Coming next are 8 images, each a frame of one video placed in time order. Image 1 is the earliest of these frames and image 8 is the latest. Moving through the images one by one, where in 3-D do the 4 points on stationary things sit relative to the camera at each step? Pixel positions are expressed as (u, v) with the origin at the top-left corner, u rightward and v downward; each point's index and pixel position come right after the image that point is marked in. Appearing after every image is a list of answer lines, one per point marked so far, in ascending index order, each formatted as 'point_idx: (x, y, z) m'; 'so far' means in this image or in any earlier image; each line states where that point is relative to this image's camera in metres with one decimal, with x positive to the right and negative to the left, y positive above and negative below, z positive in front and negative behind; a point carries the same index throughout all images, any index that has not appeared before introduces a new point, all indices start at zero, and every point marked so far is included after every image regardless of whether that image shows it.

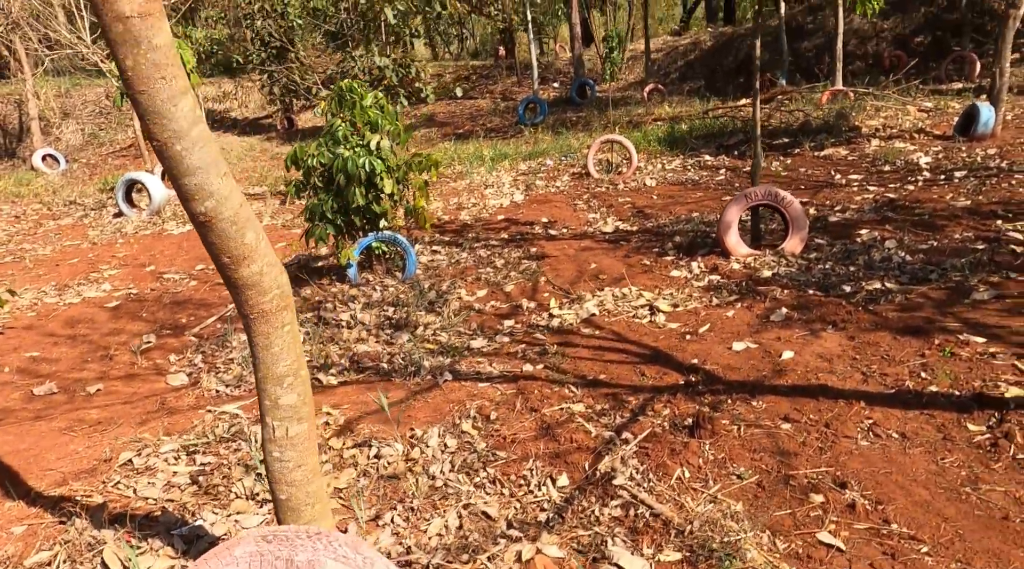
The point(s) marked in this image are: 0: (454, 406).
0: (-0.3, -0.6, +4.9) m
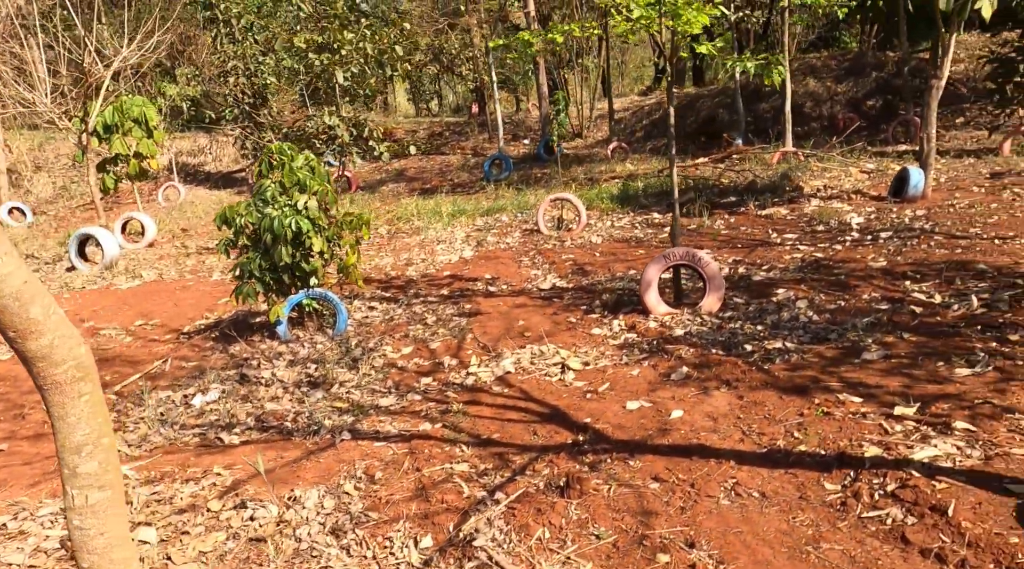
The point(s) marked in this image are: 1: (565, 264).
0: (-0.9, -1.0, +4.9) m
1: (+0.7, +0.2, +7.8) m
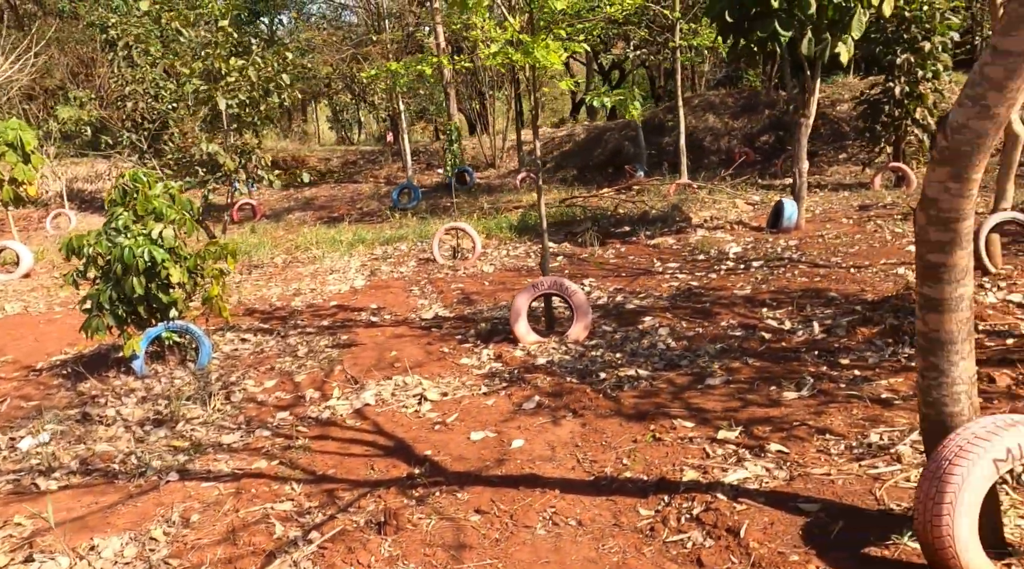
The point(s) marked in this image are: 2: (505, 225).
0: (-1.8, -1.1, +4.7) m
1: (-0.5, -0.1, +7.8) m
2: (0.0, +0.7, +10.9) m
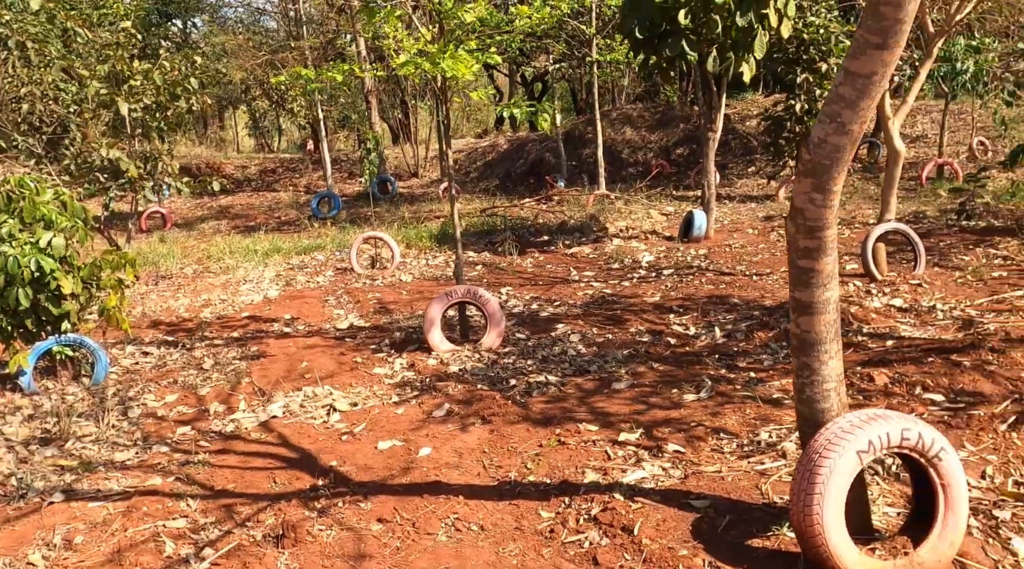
0: (-2.3, -1.2, +4.6) m
1: (-1.3, -0.1, +7.8) m
2: (-1.0, +0.6, +11.0) m
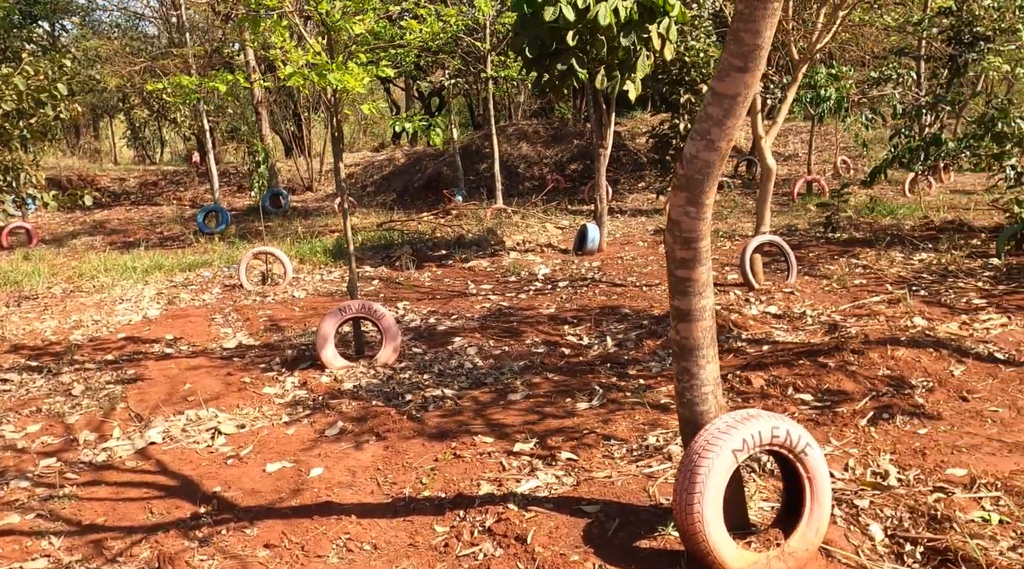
0: (-2.8, -1.3, +4.4) m
1: (-2.1, -0.3, +7.7) m
2: (-2.3, +0.4, +10.9) m
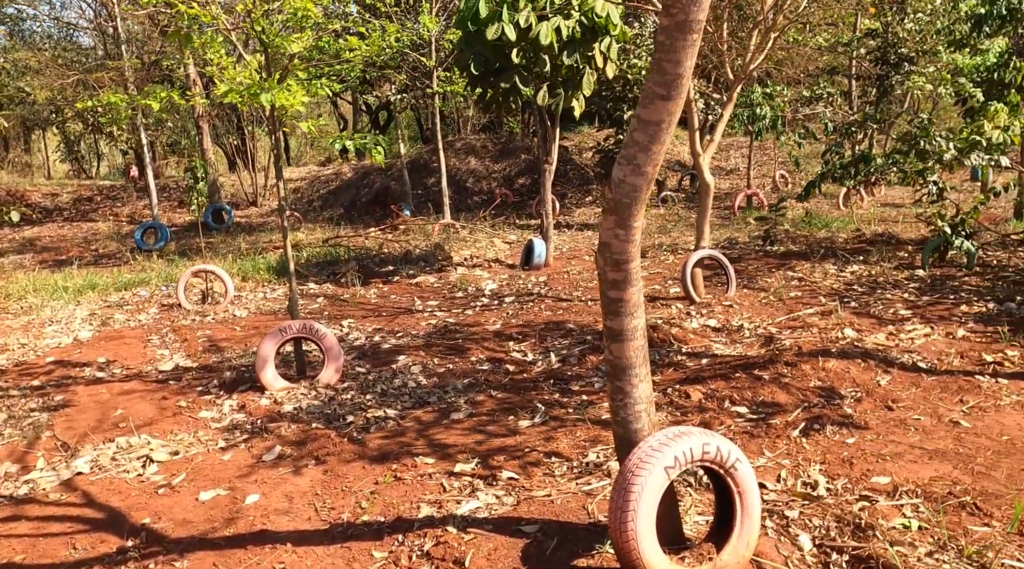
0: (-3.0, -1.4, +4.2) m
1: (-2.6, -0.5, +7.6) m
2: (-2.9, +0.2, +10.8) m
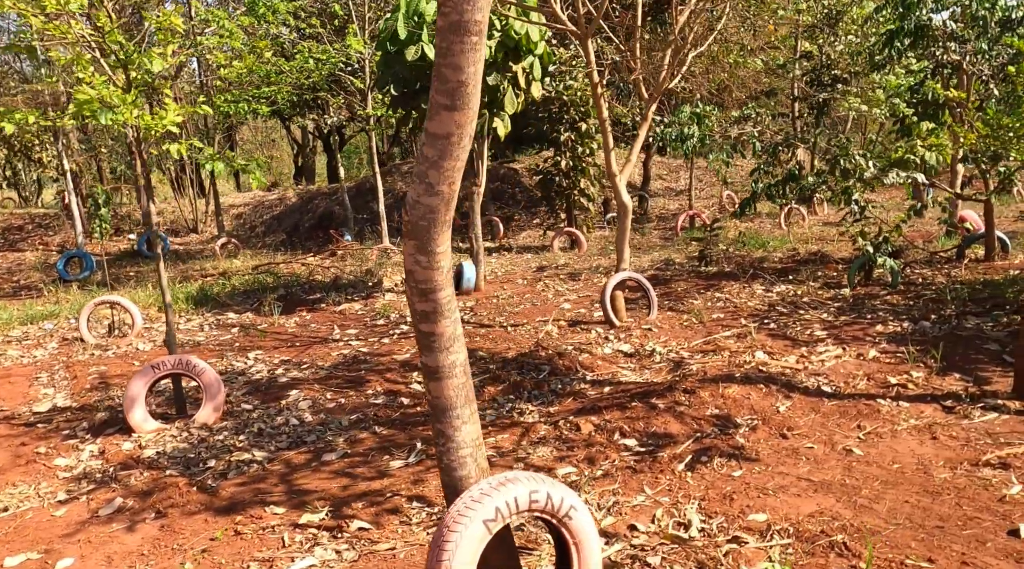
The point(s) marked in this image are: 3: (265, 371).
0: (-3.6, -1.6, +3.8) m
1: (-3.3, -0.7, +7.2) m
2: (-3.7, -0.1, +10.4) m
3: (-1.9, -0.7, +7.2) m
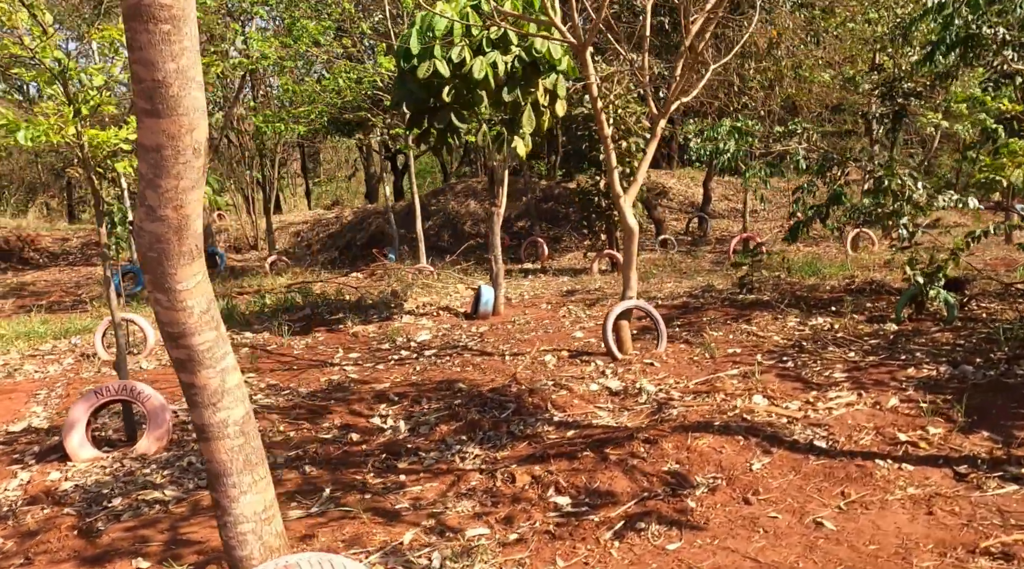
0: (-4.1, -1.7, +3.7) m
1: (-3.3, -0.8, +7.0) m
2: (-3.4, -0.3, +10.3) m
3: (-2.0, -0.8, +6.9) m
